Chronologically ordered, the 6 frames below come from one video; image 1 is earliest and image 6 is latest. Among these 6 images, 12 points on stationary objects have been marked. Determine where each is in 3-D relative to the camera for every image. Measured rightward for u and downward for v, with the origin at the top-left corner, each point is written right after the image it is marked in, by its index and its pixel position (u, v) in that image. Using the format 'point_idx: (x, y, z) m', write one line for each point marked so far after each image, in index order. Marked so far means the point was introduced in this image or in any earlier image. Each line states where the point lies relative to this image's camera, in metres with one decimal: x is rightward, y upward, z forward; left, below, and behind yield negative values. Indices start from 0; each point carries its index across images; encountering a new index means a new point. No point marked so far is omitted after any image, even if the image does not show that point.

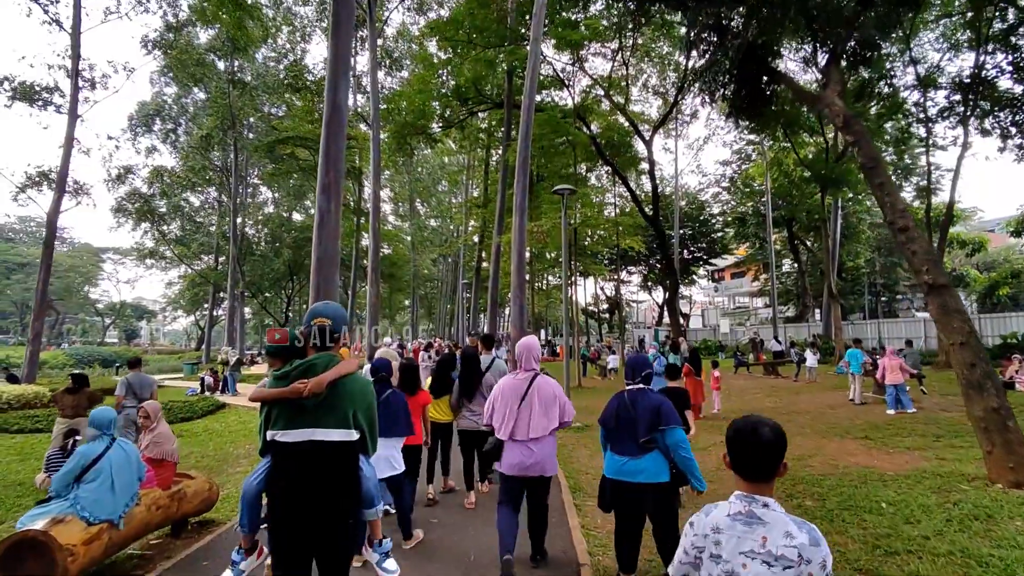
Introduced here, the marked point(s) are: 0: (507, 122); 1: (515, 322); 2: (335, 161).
0: (-0.1, +5.5, +20.0) m
1: (+0.1, -0.8, +14.3) m
2: (-2.4, +1.8, +8.2) m
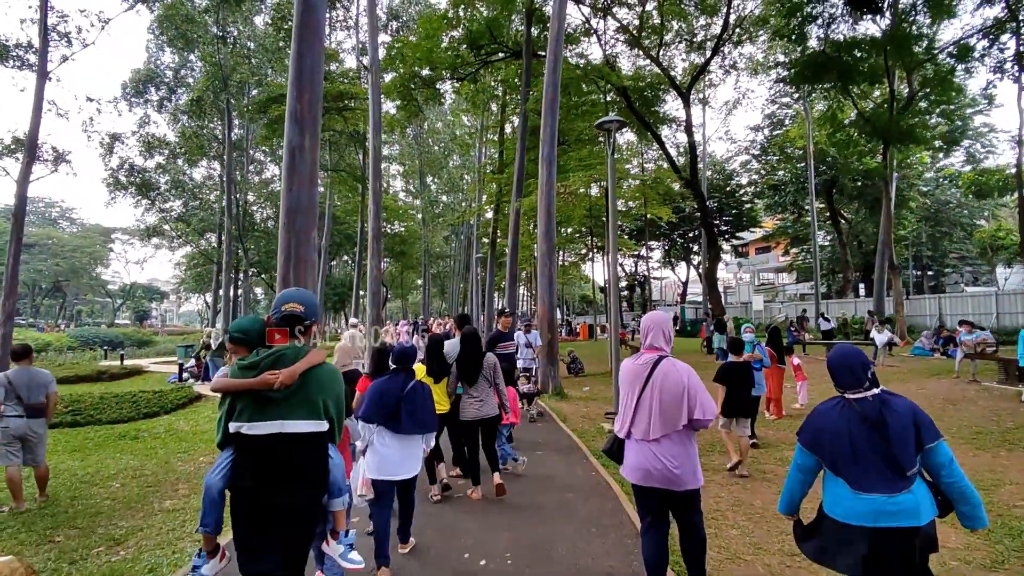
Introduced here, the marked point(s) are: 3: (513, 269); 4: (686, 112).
0: (+0.4, +6.3, +17.8) m
1: (+0.6, -0.2, +12.3) m
2: (-2.1, +2.2, +6.3) m
3: (+0.1, +0.5, +17.3) m
4: (+5.6, +5.6, +19.2) m
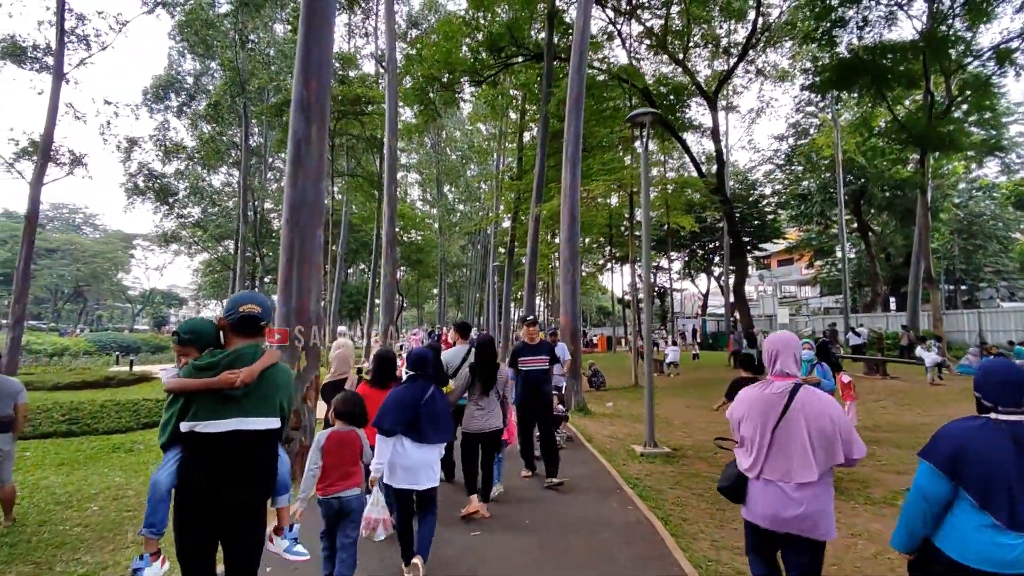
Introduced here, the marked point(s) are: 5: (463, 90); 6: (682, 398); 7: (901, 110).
0: (+1.0, +6.0, +17.3) m
1: (+1.0, -0.4, +11.7) m
2: (-1.9, +2.1, +5.8) m
3: (+0.6, +0.2, +16.7) m
4: (+6.3, +5.3, +18.5) m
5: (-1.6, +6.4, +19.4) m
6: (+3.9, -2.5, +13.5) m
7: (+12.9, +6.0, +19.9) m
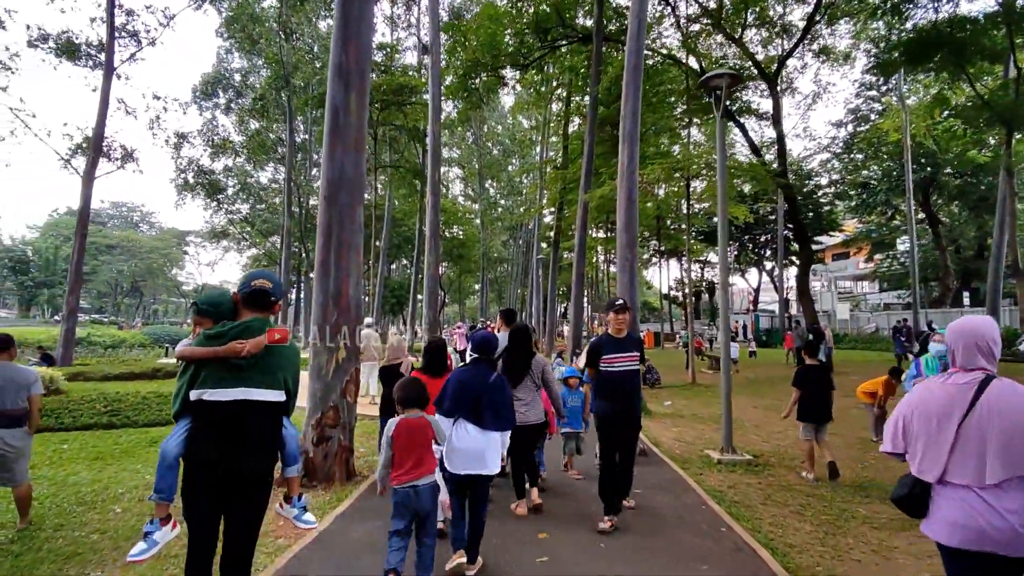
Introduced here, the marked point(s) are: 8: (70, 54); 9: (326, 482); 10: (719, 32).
0: (+2.3, +6.2, +16.6) m
1: (+1.9, -0.2, +11.1) m
2: (-1.3, +2.3, +5.3) m
3: (+1.8, +0.4, +16.1) m
4: (+7.6, +5.5, +17.4) m
5: (-0.2, +6.7, +18.8) m
6: (+4.9, -2.3, +12.6) m
7: (+14.4, +6.2, +18.3) m
8: (-13.0, +6.9, +17.5) m
9: (-1.6, -1.7, +5.1) m
10: (+6.4, +7.9, +18.5) m
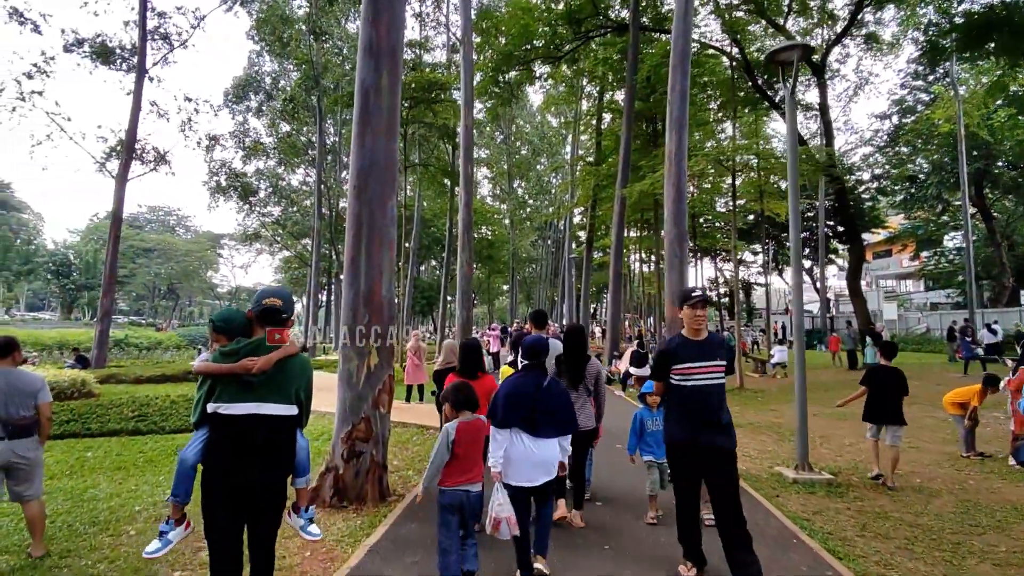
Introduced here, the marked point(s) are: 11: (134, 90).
0: (+3.2, +6.2, +16.0) m
1: (+2.6, -0.2, +10.5) m
2: (-1.0, +2.3, +4.9) m
3: (+2.7, +0.4, +15.5) m
4: (+8.5, +5.5, +16.6) m
5: (+0.8, +6.7, +18.3) m
6: (+5.6, -2.3, +11.9) m
7: (+15.3, +6.2, +17.2) m
8: (-12.0, +6.8, +17.6) m
9: (-1.2, -1.7, +4.7) m
10: (+7.4, +8.0, +17.7) m
11: (-11.0, +5.8, +17.4) m
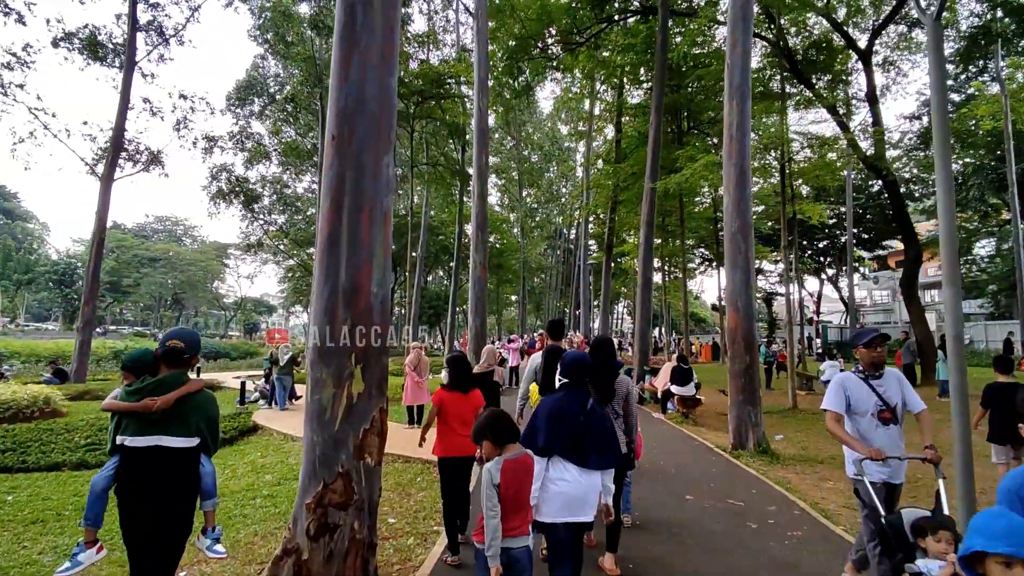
0: (+3.6, +6.0, +14.7) m
1: (+2.9, -0.3, +9.1) m
2: (-0.7, +2.3, +3.6) m
3: (+3.1, +0.3, +14.1) m
4: (+8.9, +5.3, +15.3) m
5: (+1.2, +6.4, +17.1) m
6: (+5.9, -2.4, +10.5) m
7: (+15.7, +6.0, +15.8) m
8: (-11.6, +6.6, +16.6) m
9: (-1.0, -1.7, +3.4) m
10: (+7.8, +7.7, +16.5) m
11: (-10.6, +5.6, +16.3) m
